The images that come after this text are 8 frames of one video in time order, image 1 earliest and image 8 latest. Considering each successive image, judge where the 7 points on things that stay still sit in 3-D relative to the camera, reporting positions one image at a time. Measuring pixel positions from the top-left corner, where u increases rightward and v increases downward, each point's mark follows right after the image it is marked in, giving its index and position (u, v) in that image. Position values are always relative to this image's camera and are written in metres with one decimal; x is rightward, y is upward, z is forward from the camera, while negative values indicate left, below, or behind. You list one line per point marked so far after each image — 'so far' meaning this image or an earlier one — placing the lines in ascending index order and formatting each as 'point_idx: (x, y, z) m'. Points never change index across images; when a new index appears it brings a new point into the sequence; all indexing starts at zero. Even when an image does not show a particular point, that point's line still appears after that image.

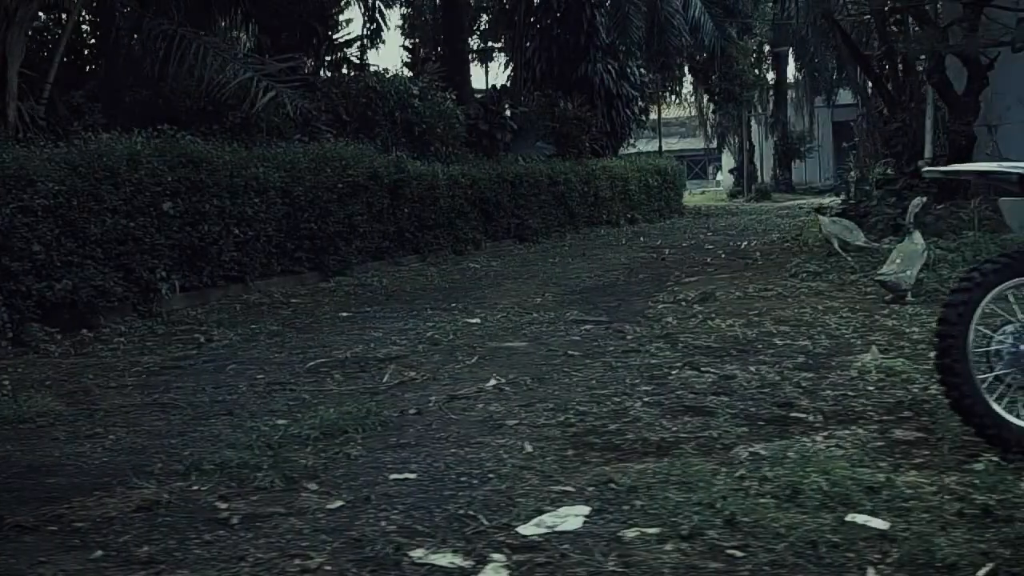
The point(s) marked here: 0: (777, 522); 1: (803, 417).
0: (+0.8, -0.7, +3.3) m
1: (+1.2, -0.5, +4.6) m
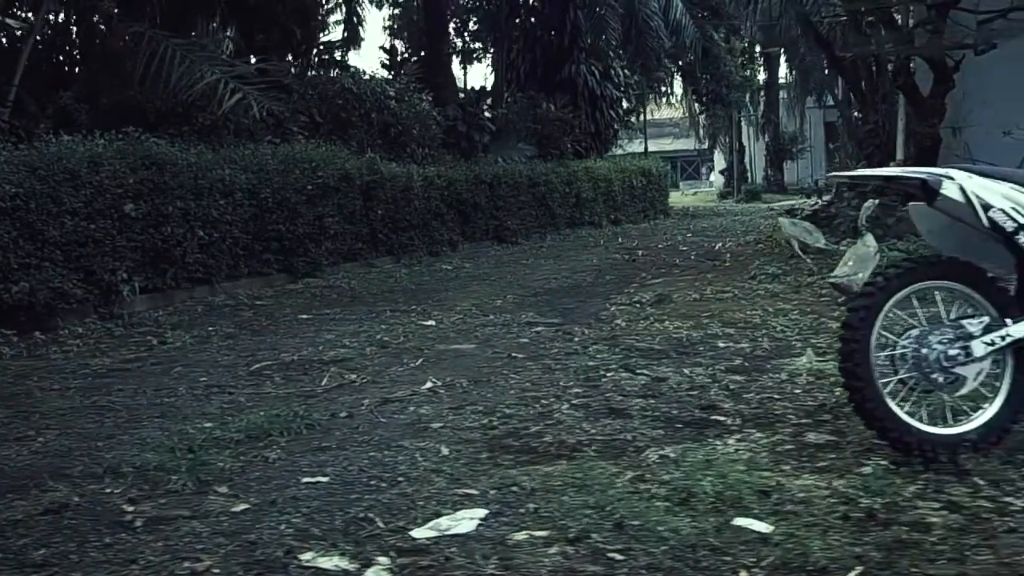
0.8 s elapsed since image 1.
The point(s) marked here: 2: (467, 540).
0: (+0.4, -0.7, +3.3) m
1: (+0.9, -0.5, +4.7) m
2: (-0.1, -0.8, +3.4) m
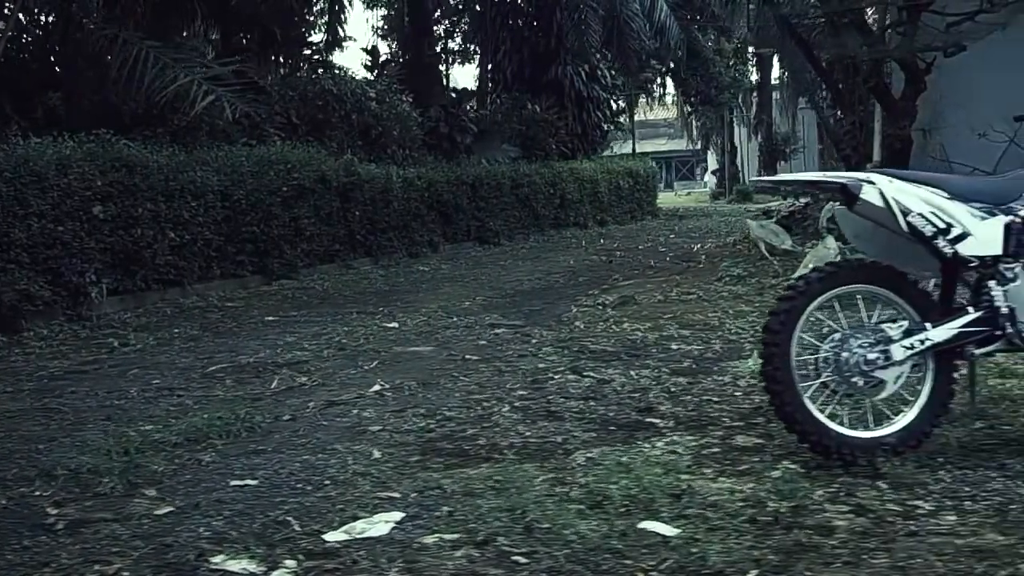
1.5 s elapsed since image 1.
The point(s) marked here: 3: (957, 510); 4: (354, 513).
0: (+0.2, -0.7, +3.3) m
1: (+0.6, -0.6, +4.7) m
2: (-0.4, -0.8, +3.4) m
3: (+1.3, -0.7, +3.4) m
4: (-0.5, -0.7, +3.7) m
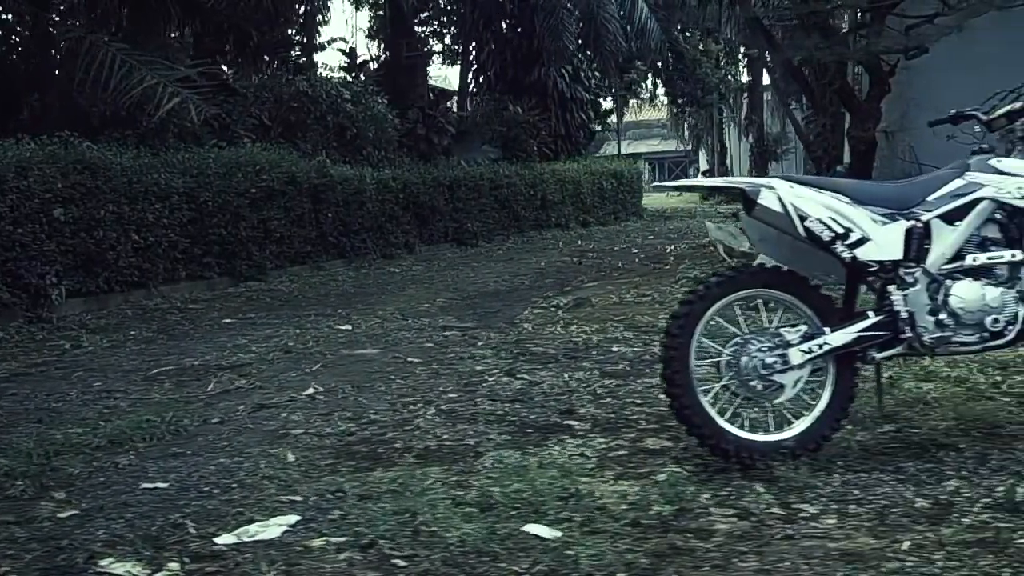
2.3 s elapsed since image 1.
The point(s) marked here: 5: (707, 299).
0: (-0.2, -0.7, +3.4) m
1: (+0.3, -0.6, +4.7) m
2: (-0.7, -0.8, +3.4) m
3: (+1.0, -0.7, +3.4) m
4: (-0.9, -0.8, +3.7) m
5: (+0.7, 0.0, +3.9) m
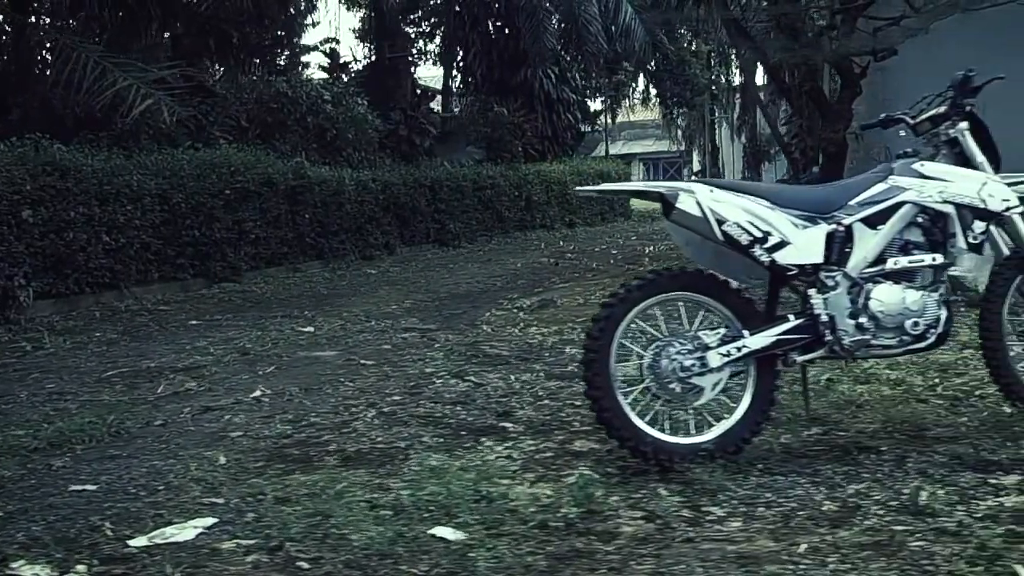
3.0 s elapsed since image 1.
0: (-0.5, -0.7, +3.4) m
1: (0.0, -0.6, +4.7) m
2: (-1.0, -0.8, +3.4) m
3: (+0.7, -0.7, +3.4) m
4: (-1.1, -0.8, +3.8) m
5: (+0.4, -0.1, +4.0) m
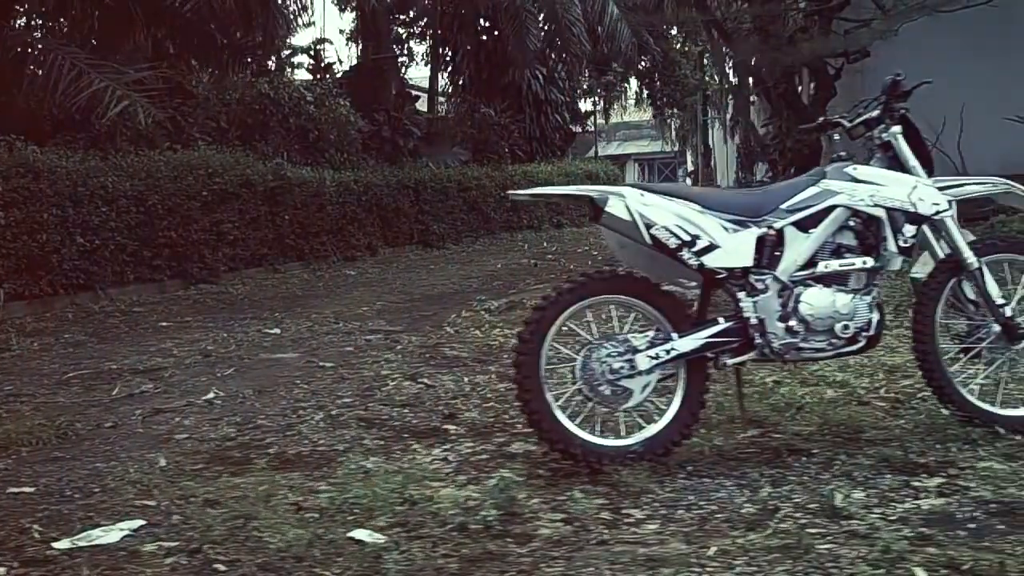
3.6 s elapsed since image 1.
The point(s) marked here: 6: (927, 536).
0: (-0.7, -0.8, +3.4) m
1: (-0.3, -0.6, +4.7) m
2: (-1.3, -0.8, +3.4) m
3: (+0.5, -0.7, +3.4) m
4: (-1.4, -0.8, +3.8) m
5: (+0.2, -0.1, +4.0) m
6: (+1.2, -0.7, +3.1) m
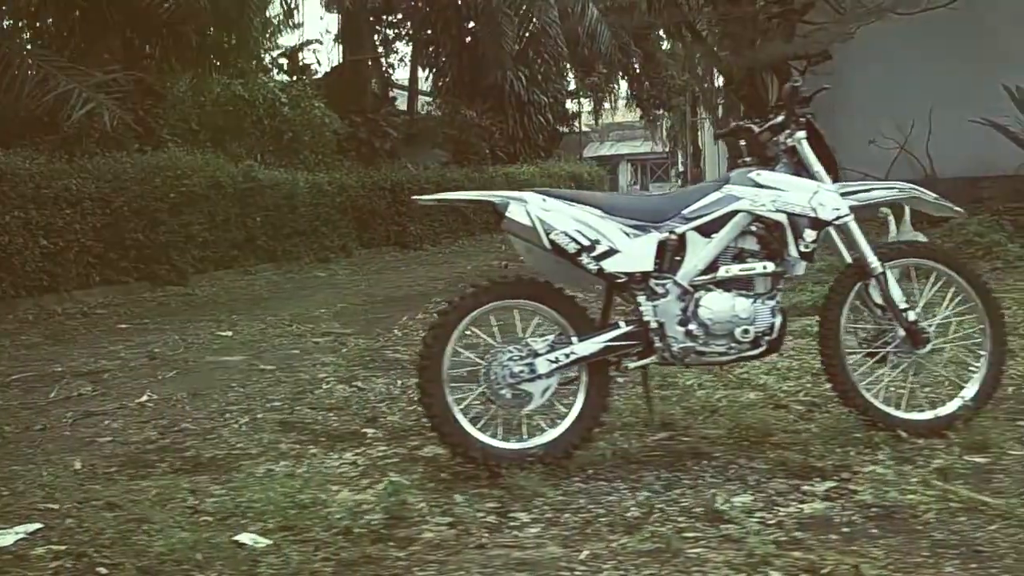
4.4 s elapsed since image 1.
0: (-1.1, -0.8, +3.4) m
1: (-0.6, -0.6, +4.8) m
2: (-1.6, -0.8, +3.5) m
3: (+0.1, -0.7, +3.4) m
4: (-1.7, -0.8, +3.8) m
5: (-0.2, -0.1, +4.0) m
6: (+0.8, -0.7, +3.2) m
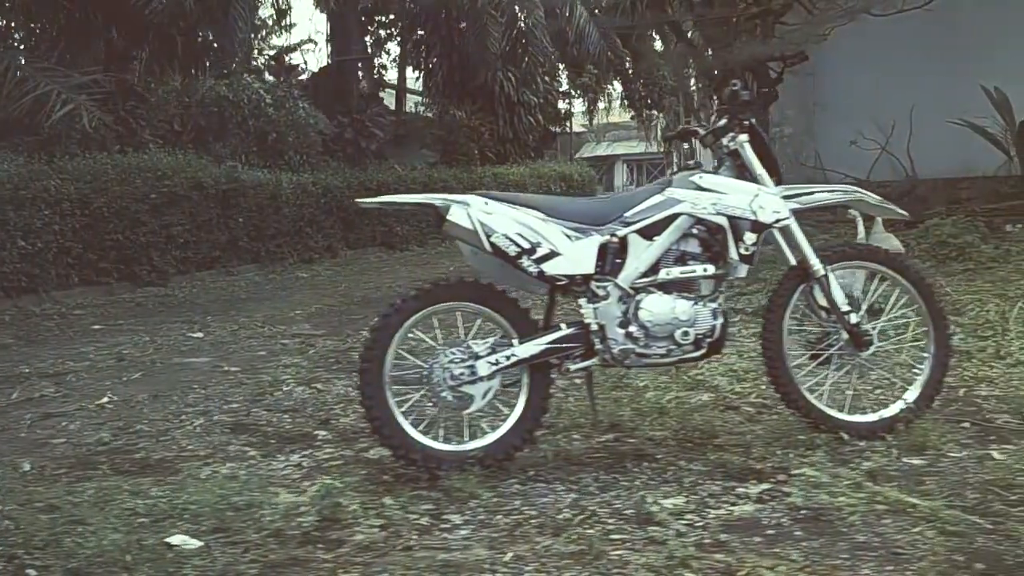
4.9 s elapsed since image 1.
0: (-1.3, -0.8, +3.5) m
1: (-0.8, -0.6, +4.8) m
2: (-1.8, -0.8, +3.5) m
3: (-0.1, -0.7, +3.5) m
4: (-1.9, -0.8, +3.8) m
5: (-0.4, -0.1, +4.0) m
6: (+0.6, -0.7, +3.2) m
